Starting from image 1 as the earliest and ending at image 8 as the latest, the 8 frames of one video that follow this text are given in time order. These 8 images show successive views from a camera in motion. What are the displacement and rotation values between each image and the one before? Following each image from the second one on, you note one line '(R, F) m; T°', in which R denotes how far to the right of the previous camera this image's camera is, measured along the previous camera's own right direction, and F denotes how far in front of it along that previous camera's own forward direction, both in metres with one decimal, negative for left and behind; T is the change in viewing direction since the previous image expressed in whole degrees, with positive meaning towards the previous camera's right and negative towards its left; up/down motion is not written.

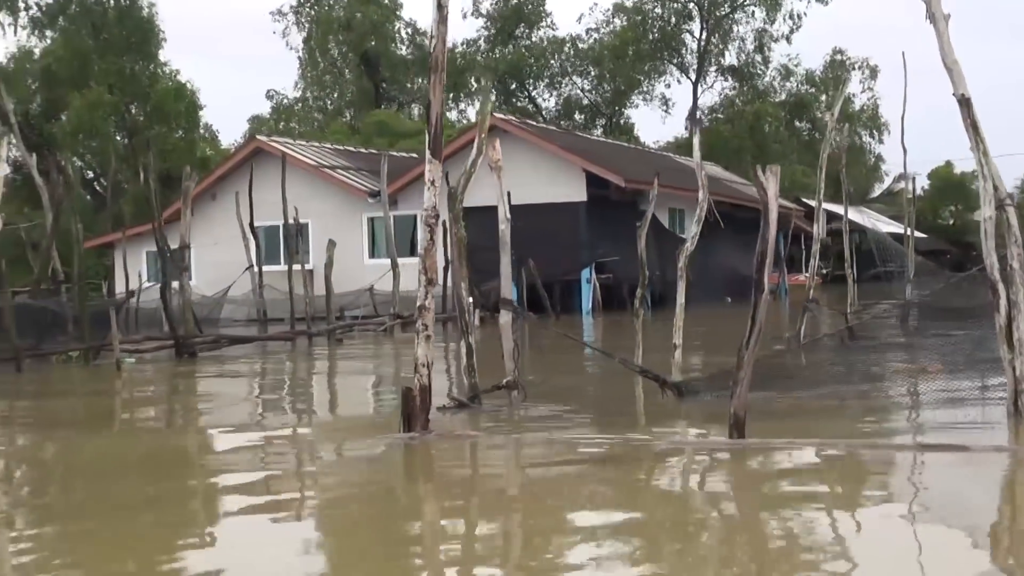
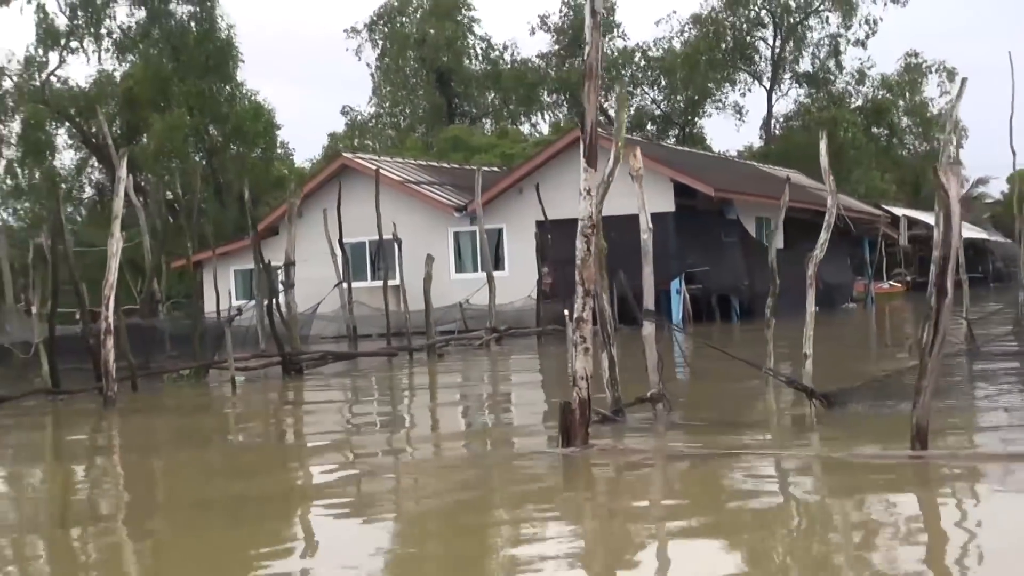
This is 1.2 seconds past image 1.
(-0.3, +0.1) m; -3°
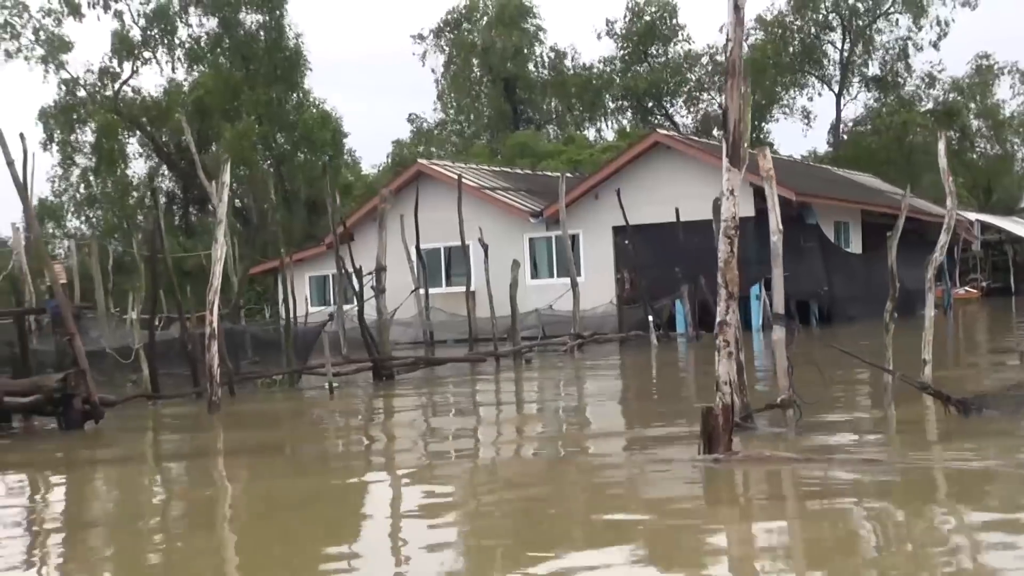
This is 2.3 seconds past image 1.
(-0.3, +0.1) m; -3°
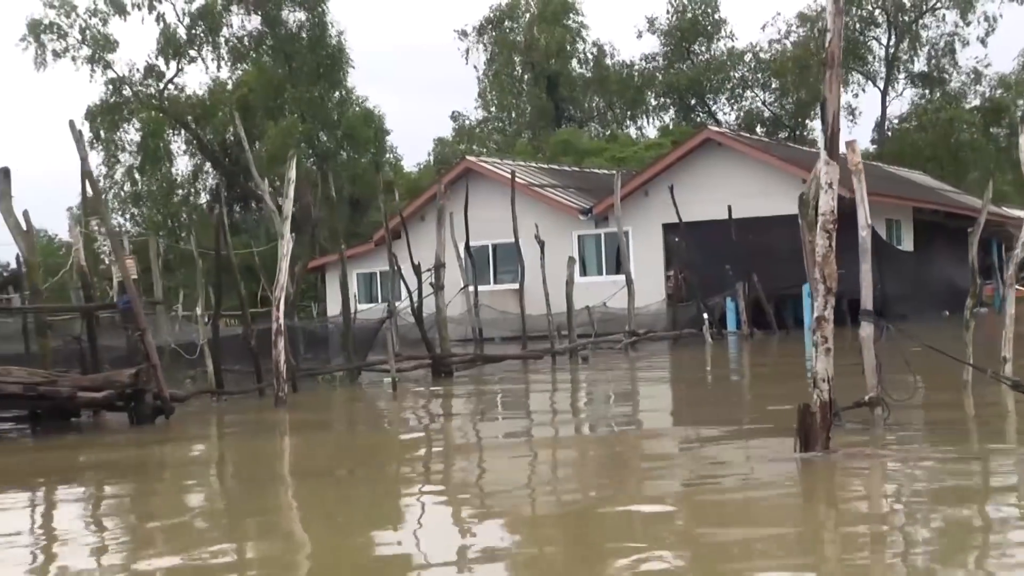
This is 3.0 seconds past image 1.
(-0.2, +0.1) m; -2°
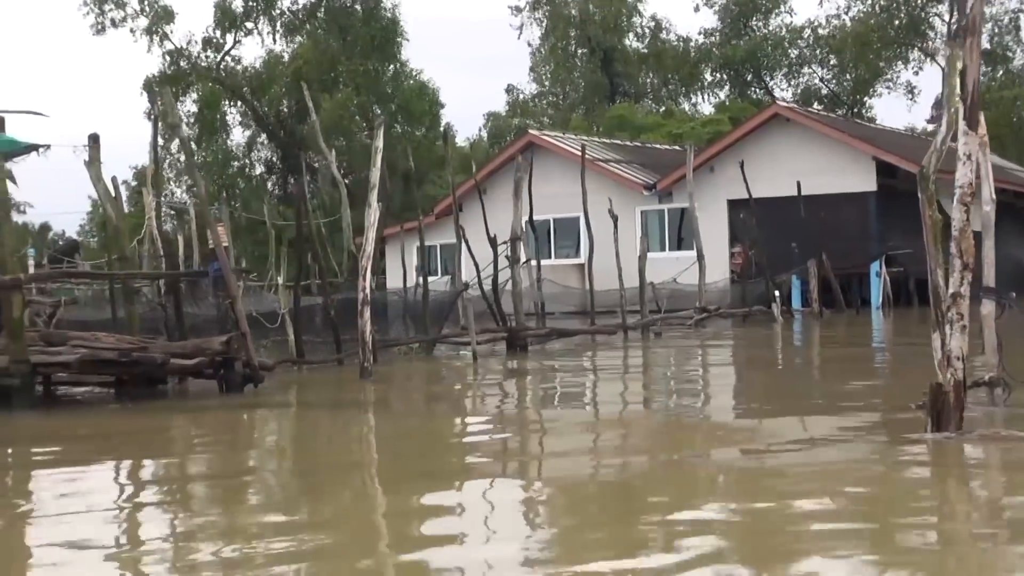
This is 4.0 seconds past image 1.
(-0.3, +0.1) m; -2°
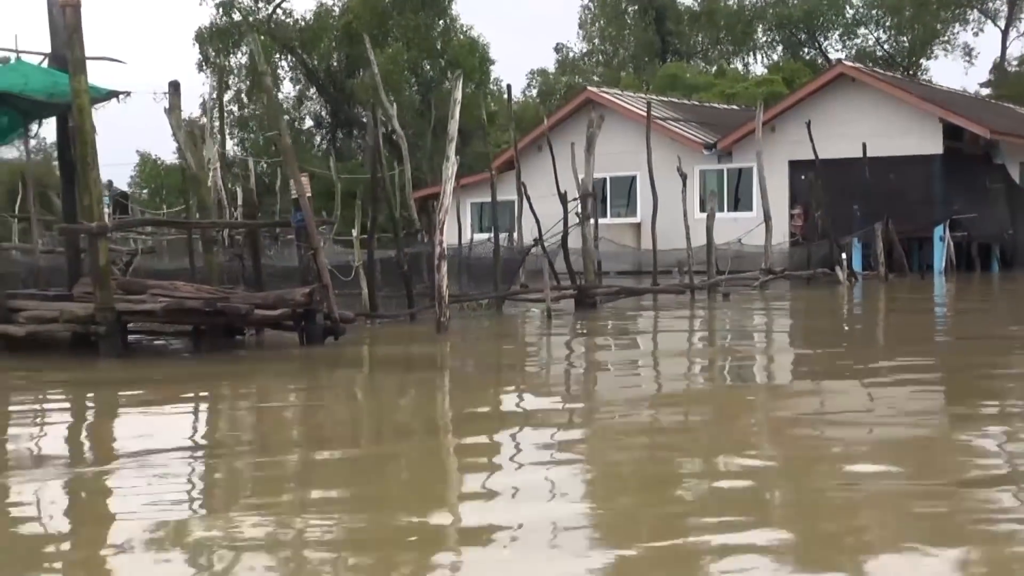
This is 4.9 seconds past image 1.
(-0.3, +0.1) m; -2°
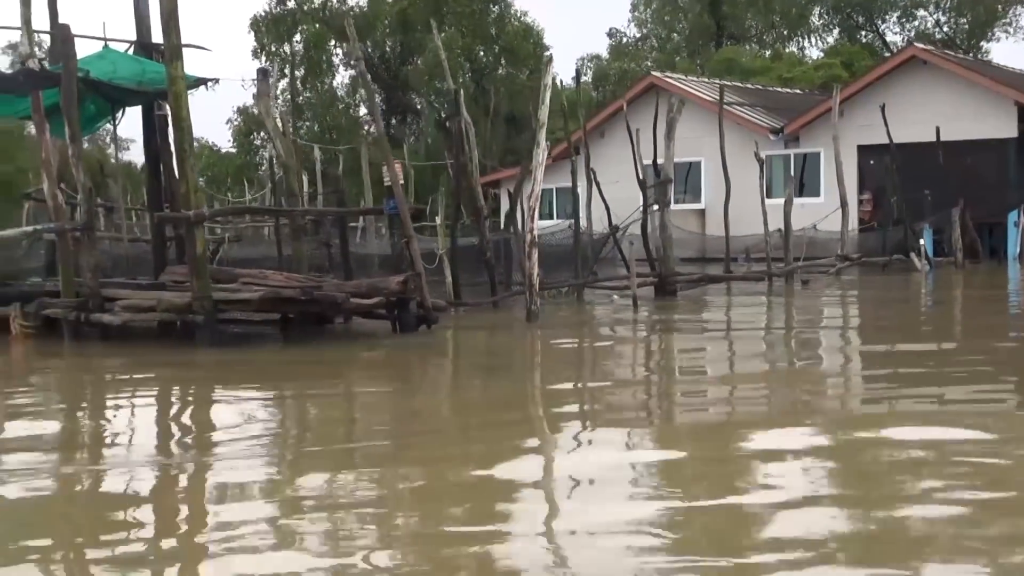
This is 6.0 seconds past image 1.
(-0.3, +0.1) m; -2°
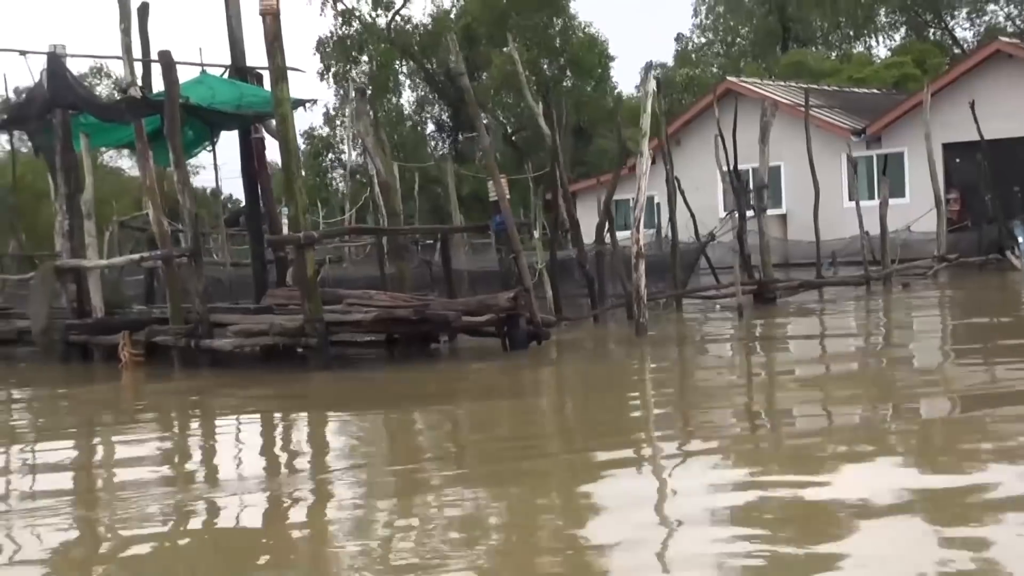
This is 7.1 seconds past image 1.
(-0.3, +0.1) m; -3°
